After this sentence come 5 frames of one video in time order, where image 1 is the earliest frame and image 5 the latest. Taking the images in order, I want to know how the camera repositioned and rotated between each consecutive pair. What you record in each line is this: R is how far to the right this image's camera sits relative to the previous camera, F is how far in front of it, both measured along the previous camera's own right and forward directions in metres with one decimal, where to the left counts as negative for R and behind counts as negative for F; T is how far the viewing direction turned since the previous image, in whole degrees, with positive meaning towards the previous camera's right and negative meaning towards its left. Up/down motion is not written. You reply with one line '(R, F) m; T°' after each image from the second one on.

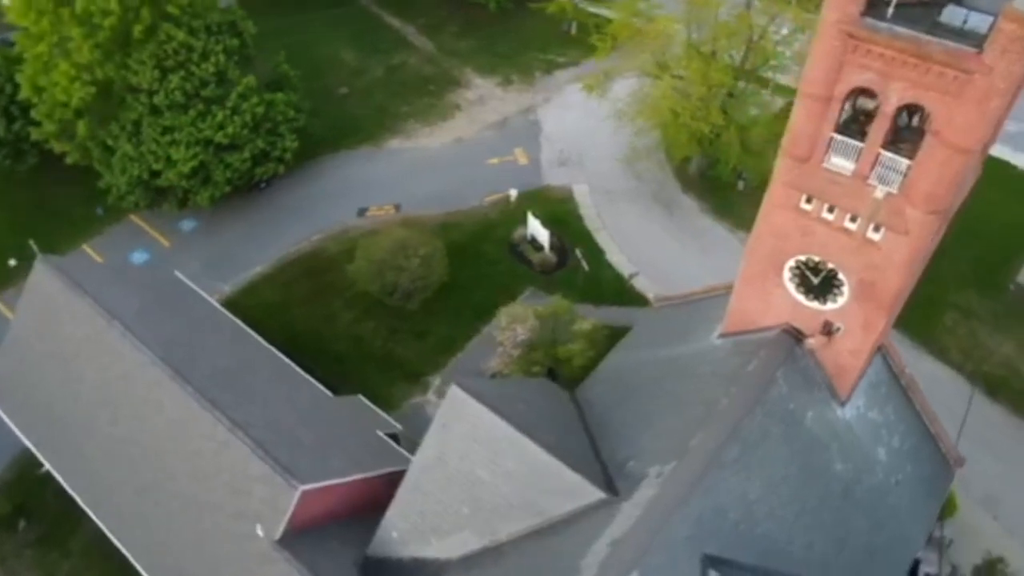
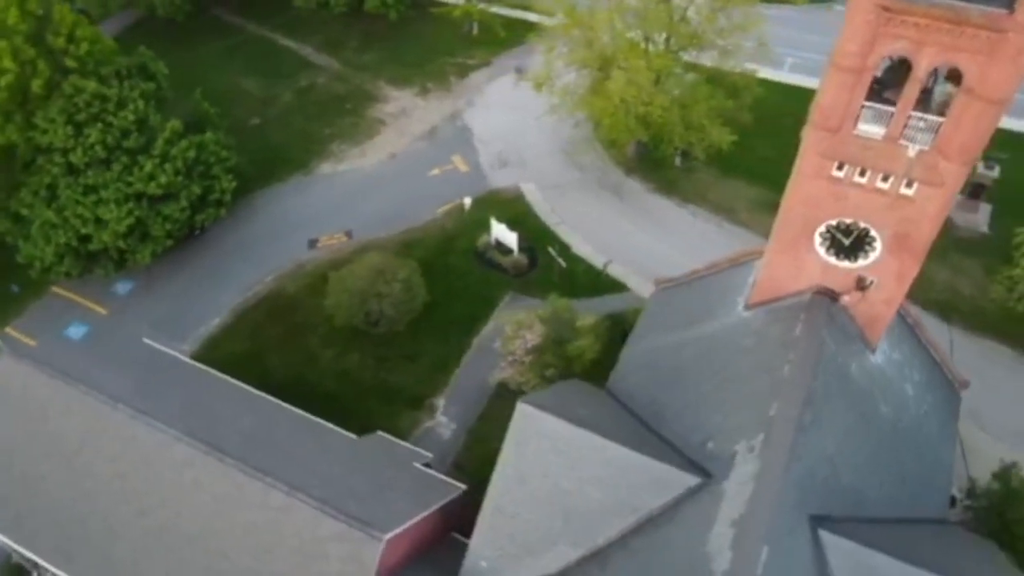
(-4.5, +0.5) m; +9°
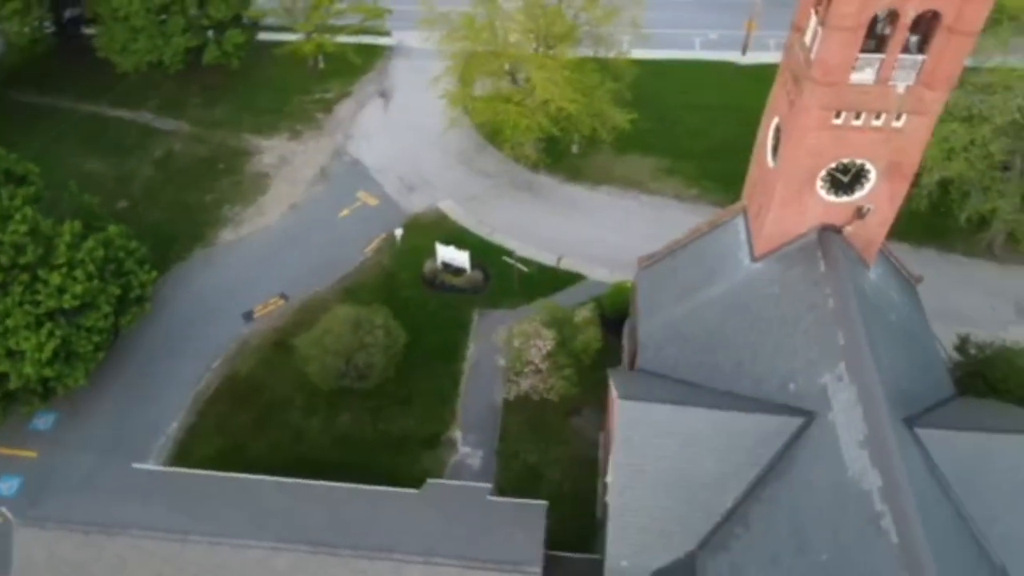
(-6.9, +0.7) m; +14°
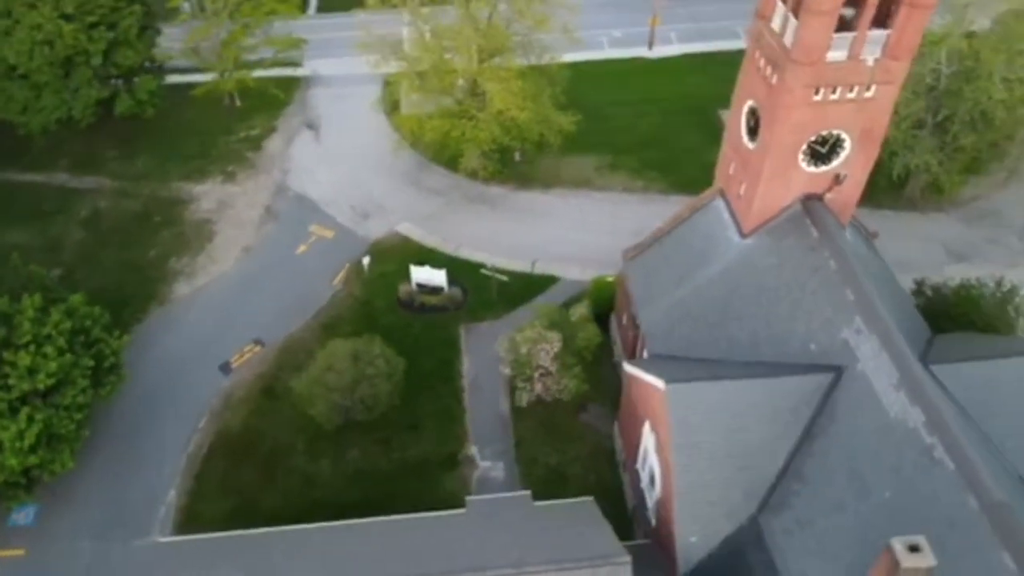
(-4.1, -0.1) m; +8°
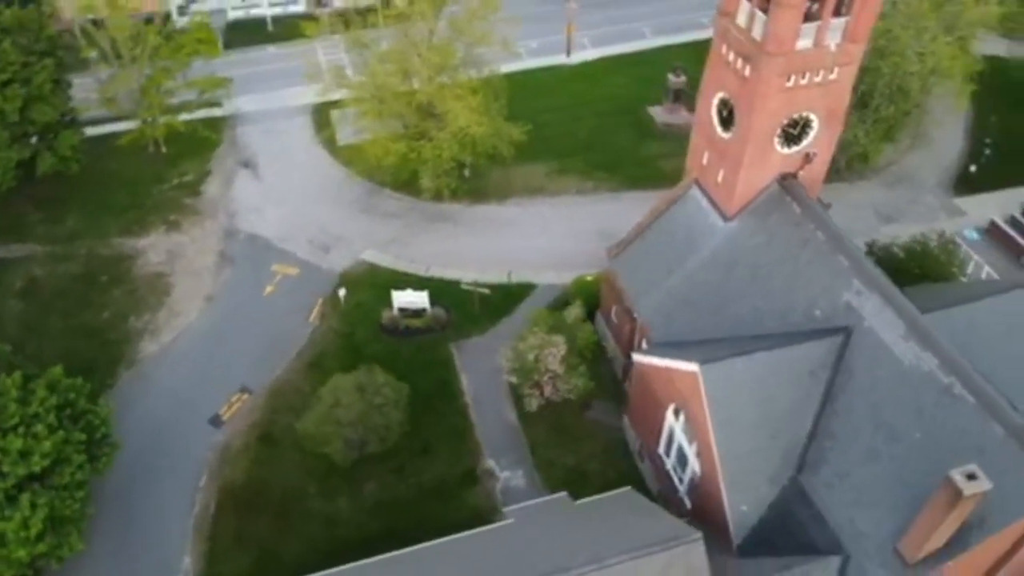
(-3.9, -0.3) m; +8°
